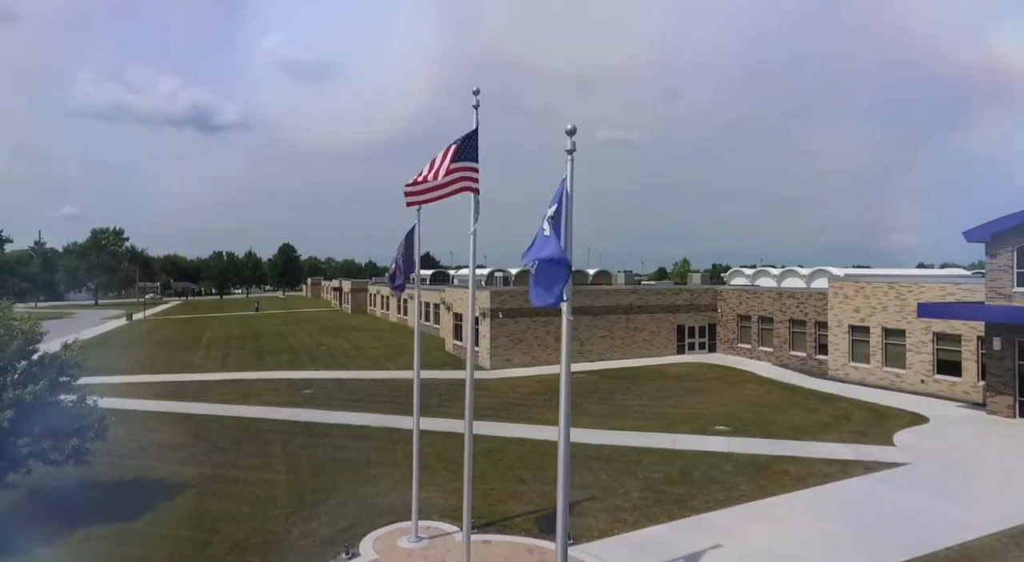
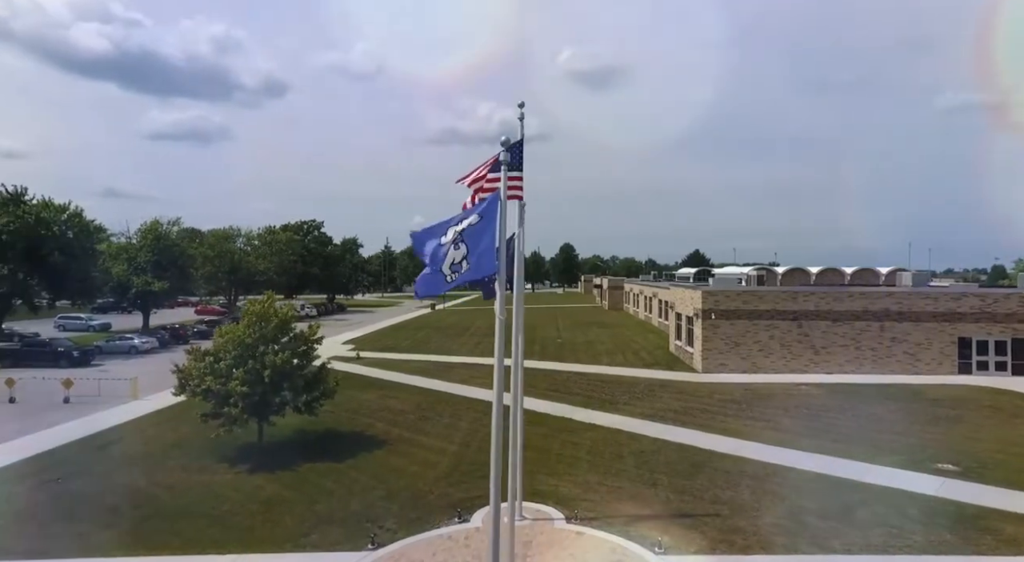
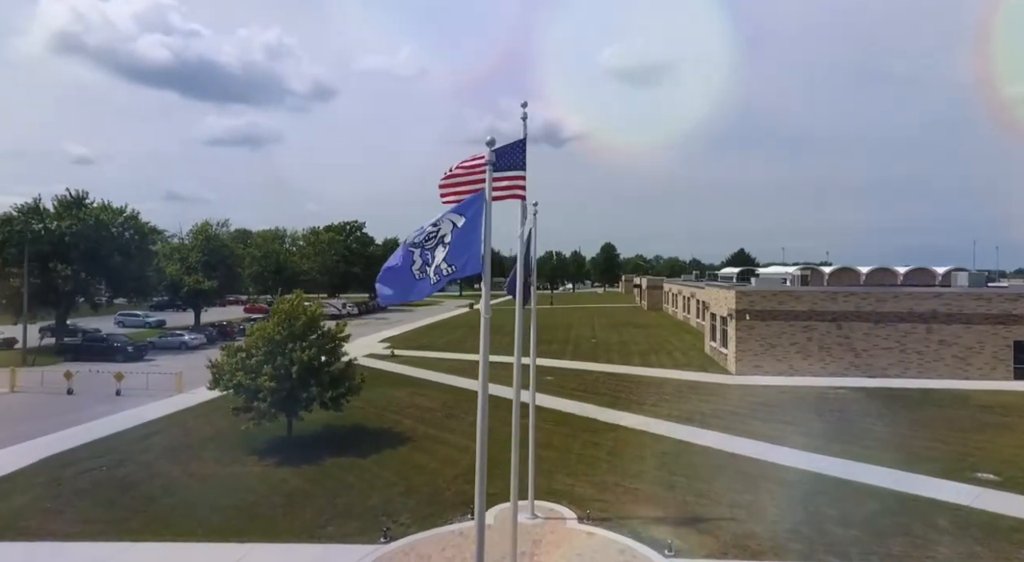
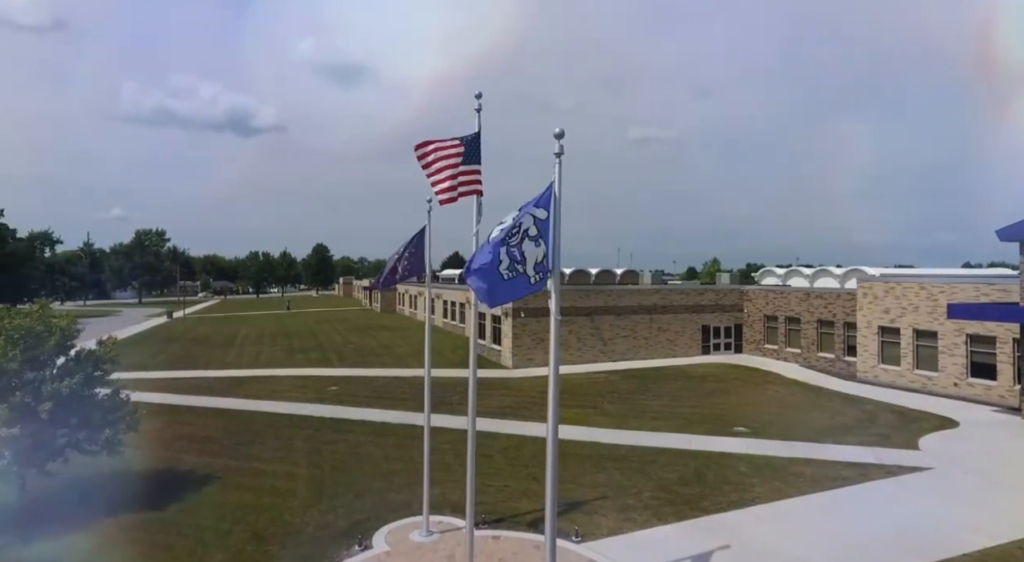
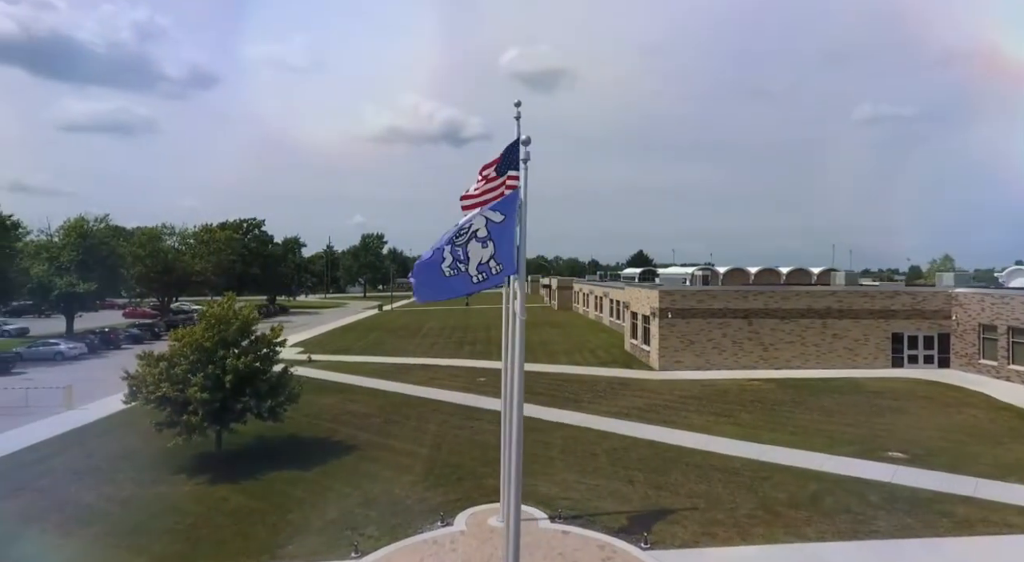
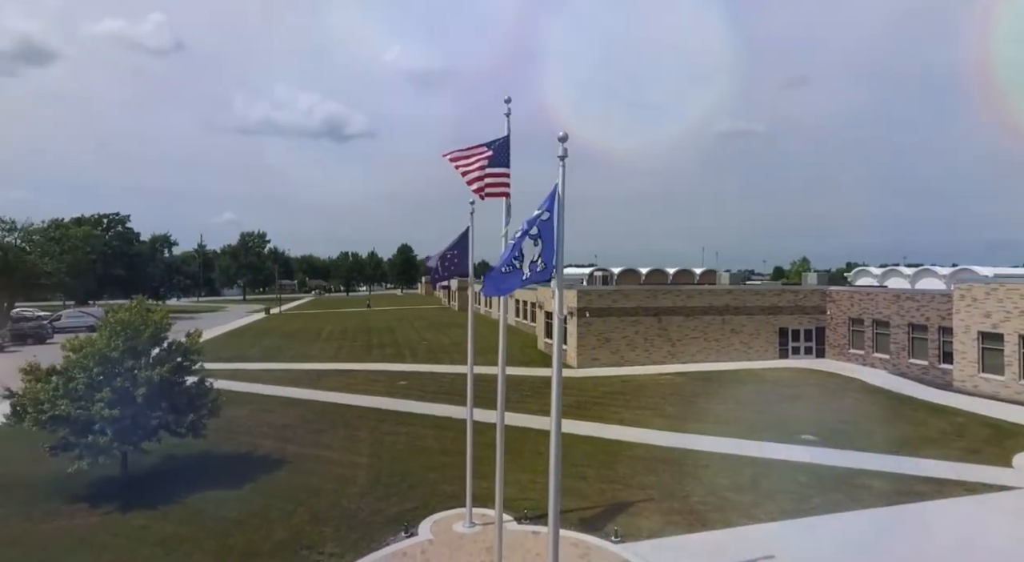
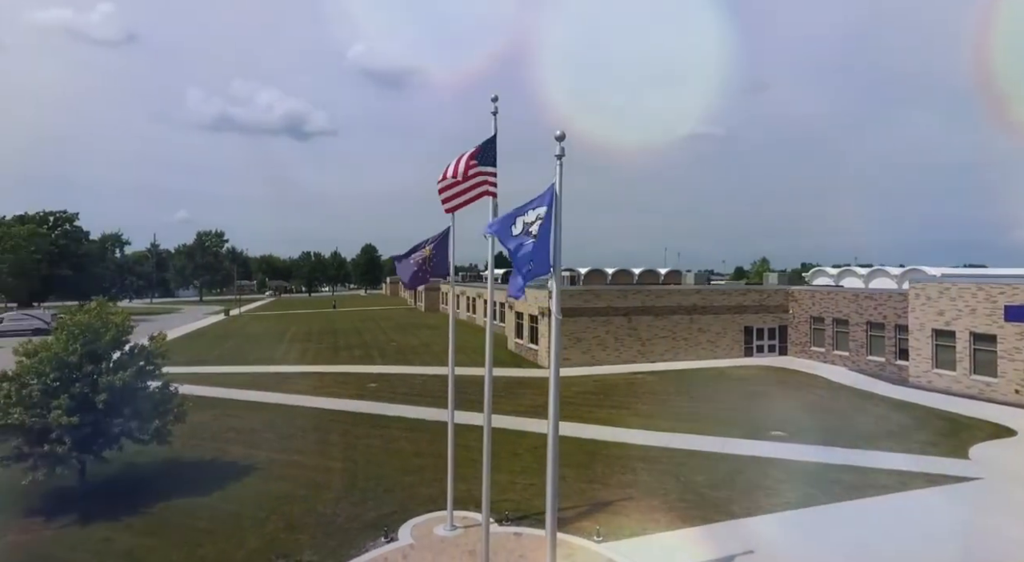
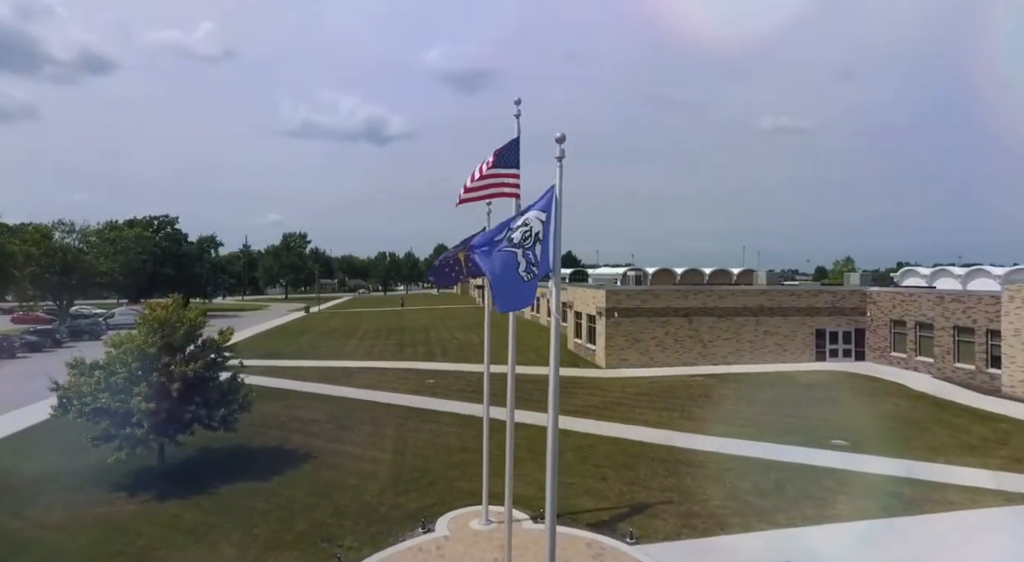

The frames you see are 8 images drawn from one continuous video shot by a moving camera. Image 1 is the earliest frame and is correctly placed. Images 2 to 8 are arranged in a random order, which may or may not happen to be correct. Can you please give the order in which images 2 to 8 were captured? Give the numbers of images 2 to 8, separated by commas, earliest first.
4, 7, 6, 8, 5, 2, 3
